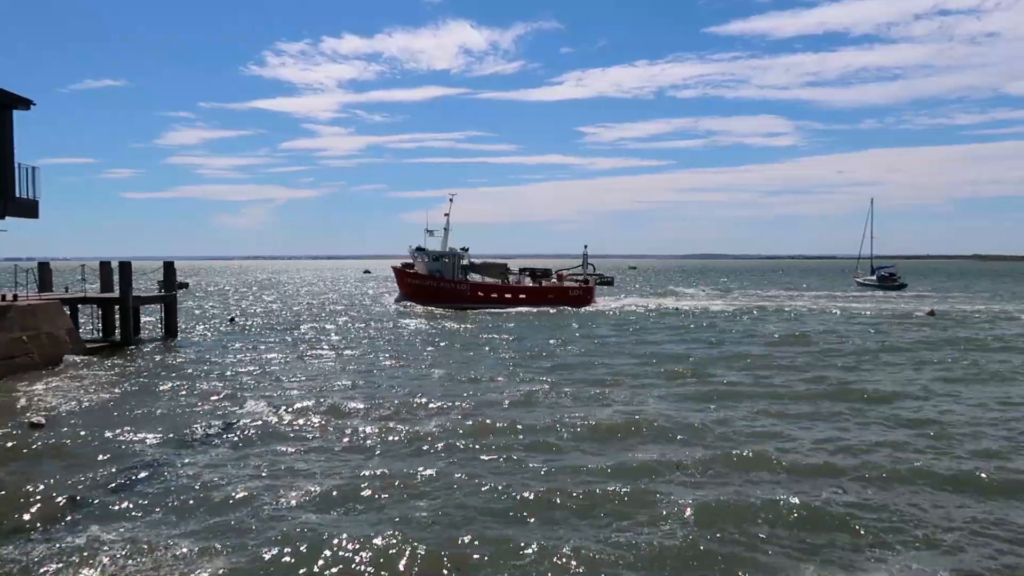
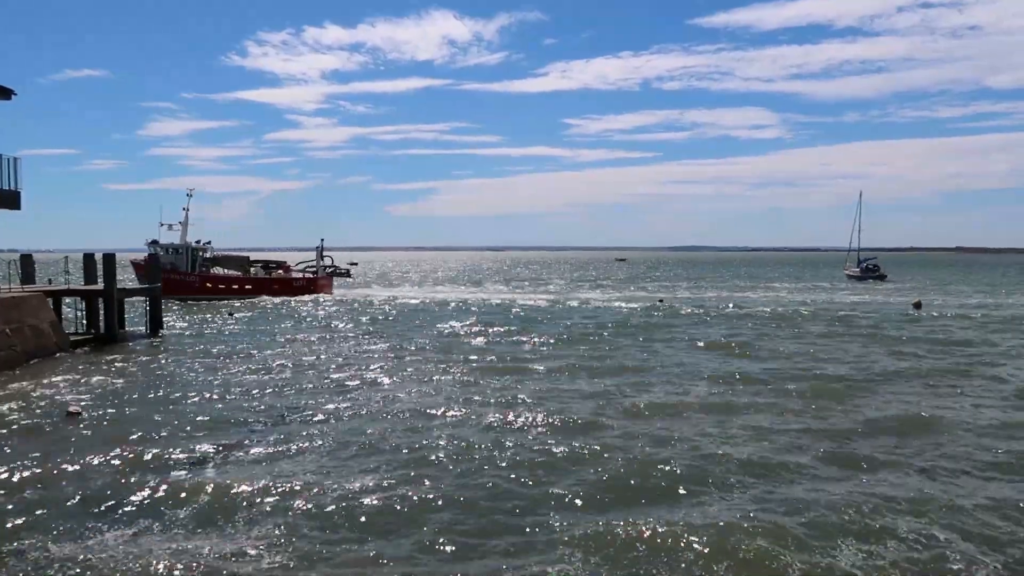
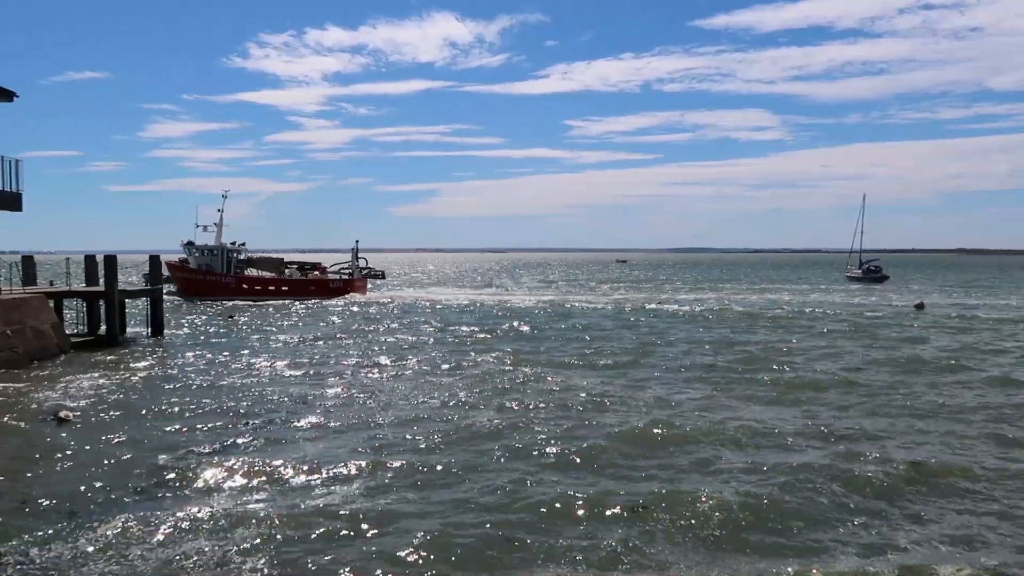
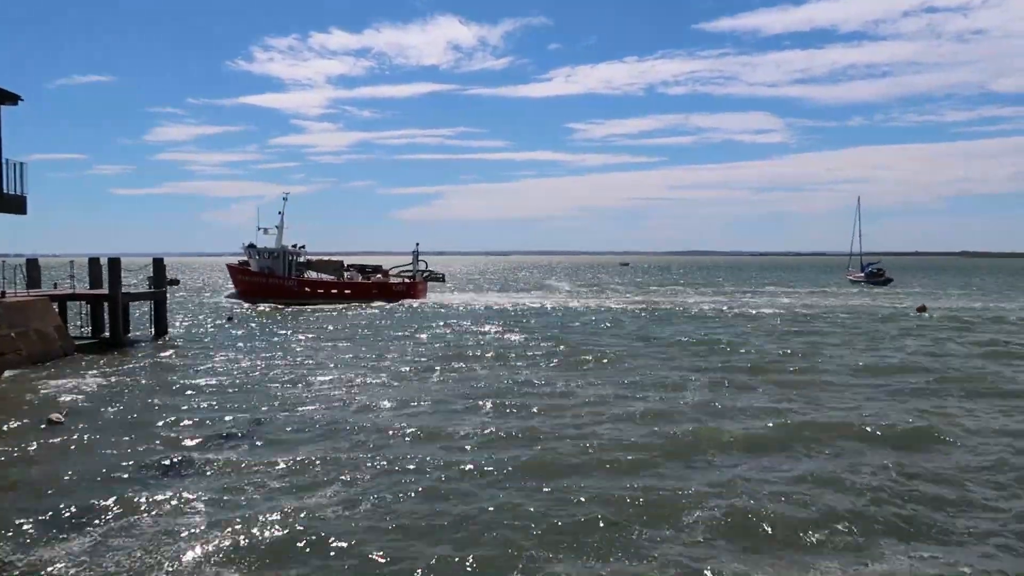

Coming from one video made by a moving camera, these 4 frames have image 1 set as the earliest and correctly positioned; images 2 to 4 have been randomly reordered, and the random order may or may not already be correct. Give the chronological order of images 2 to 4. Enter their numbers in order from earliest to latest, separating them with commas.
4, 3, 2
